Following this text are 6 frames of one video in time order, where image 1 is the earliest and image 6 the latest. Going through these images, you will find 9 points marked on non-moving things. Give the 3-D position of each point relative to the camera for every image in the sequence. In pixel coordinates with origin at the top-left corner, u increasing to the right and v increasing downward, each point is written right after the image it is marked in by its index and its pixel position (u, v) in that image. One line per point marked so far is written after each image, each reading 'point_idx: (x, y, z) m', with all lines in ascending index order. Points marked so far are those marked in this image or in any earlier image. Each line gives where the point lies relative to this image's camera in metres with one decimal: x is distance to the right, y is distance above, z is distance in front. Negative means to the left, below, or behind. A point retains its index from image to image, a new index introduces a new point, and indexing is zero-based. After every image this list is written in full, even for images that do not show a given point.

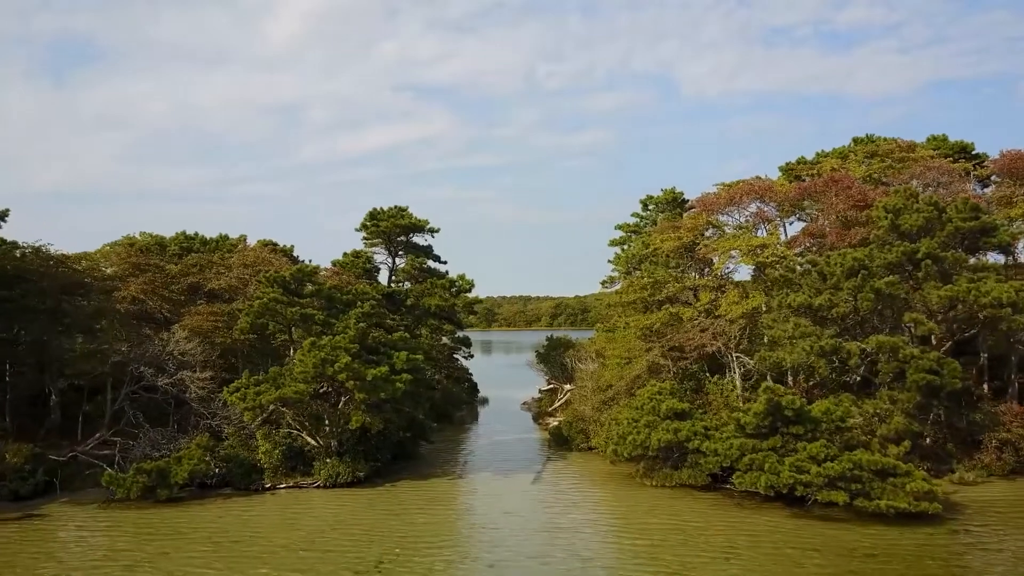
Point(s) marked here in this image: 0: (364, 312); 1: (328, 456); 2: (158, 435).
0: (-4.3, -0.7, +19.2) m
1: (-5.3, -4.9, +19.2) m
2: (-10.1, -4.2, +18.9) m
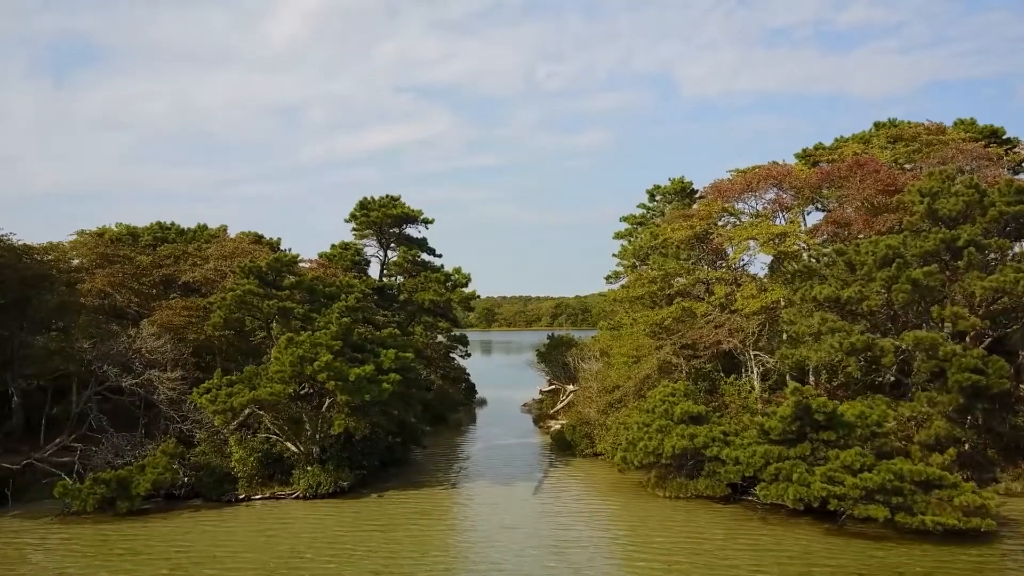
0: (-4.3, -0.5, +17.5) m
1: (-5.3, -4.6, +17.5) m
2: (-10.1, -4.0, +17.2) m
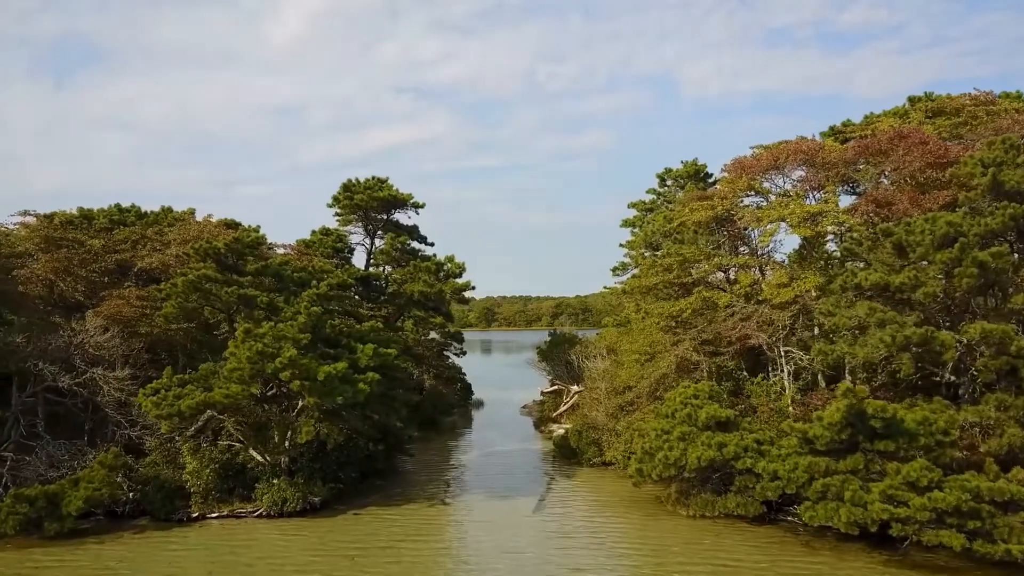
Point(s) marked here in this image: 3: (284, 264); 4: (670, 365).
0: (-4.4, -0.1, +15.2) m
1: (-5.4, -4.3, +15.1) m
2: (-10.2, -3.6, +14.8) m
3: (-5.5, +0.6, +16.0) m
4: (+4.2, -2.0, +17.4) m
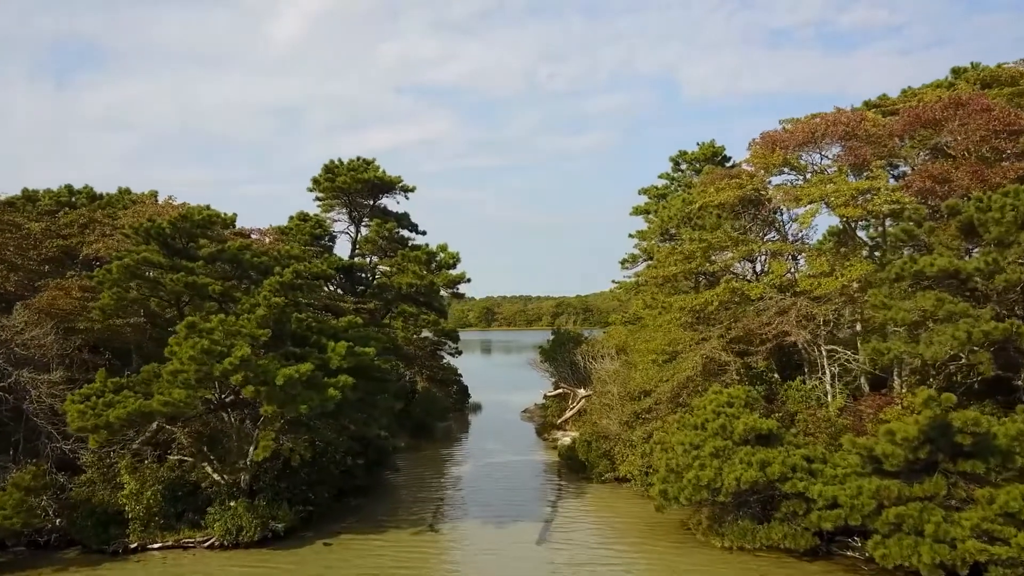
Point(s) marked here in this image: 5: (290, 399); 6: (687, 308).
0: (-4.4, +0.1, +12.8) m
1: (-5.4, -4.0, +12.8) m
2: (-10.2, -3.4, +12.5) m
3: (-5.5, +0.8, +13.6) m
4: (+4.2, -1.8, +15.1) m
5: (-3.8, -1.9, +11.3) m
6: (+4.3, -0.5, +16.4) m
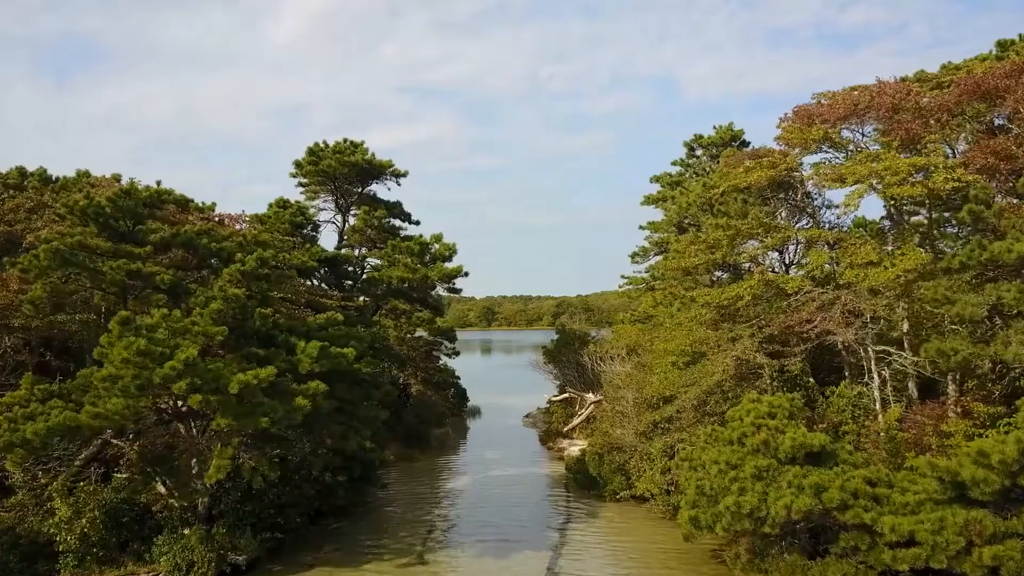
0: (-4.3, +0.3, +10.9) m
1: (-5.4, -3.9, +10.9) m
2: (-10.1, -3.2, +10.6) m
3: (-5.4, +1.0, +11.7) m
4: (+4.3, -1.6, +13.1) m
5: (-3.7, -1.7, +9.3) m
6: (+4.4, -0.3, +14.5) m
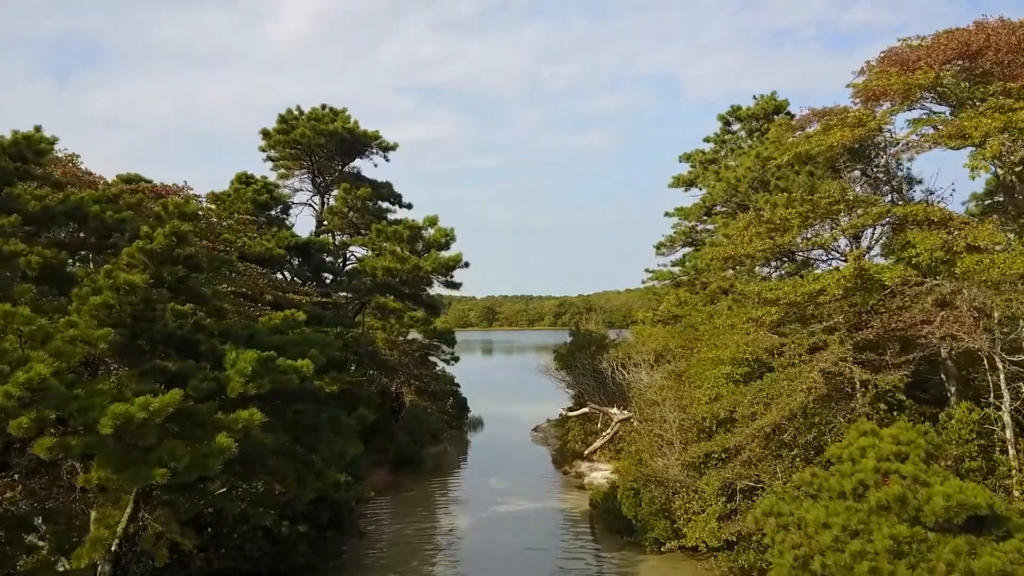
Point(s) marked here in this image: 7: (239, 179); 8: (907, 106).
0: (-4.1, +0.4, +7.7) m
1: (-5.1, -3.7, +7.7) m
2: (-9.9, -3.0, +7.4) m
3: (-5.2, +1.1, +8.5) m
4: (+4.5, -1.5, +10.0) m
5: (-3.5, -1.6, +6.2) m
6: (+4.6, -0.2, +11.3) m
7: (-6.4, +2.5, +15.4) m
8: (+6.9, +3.2, +11.9) m
